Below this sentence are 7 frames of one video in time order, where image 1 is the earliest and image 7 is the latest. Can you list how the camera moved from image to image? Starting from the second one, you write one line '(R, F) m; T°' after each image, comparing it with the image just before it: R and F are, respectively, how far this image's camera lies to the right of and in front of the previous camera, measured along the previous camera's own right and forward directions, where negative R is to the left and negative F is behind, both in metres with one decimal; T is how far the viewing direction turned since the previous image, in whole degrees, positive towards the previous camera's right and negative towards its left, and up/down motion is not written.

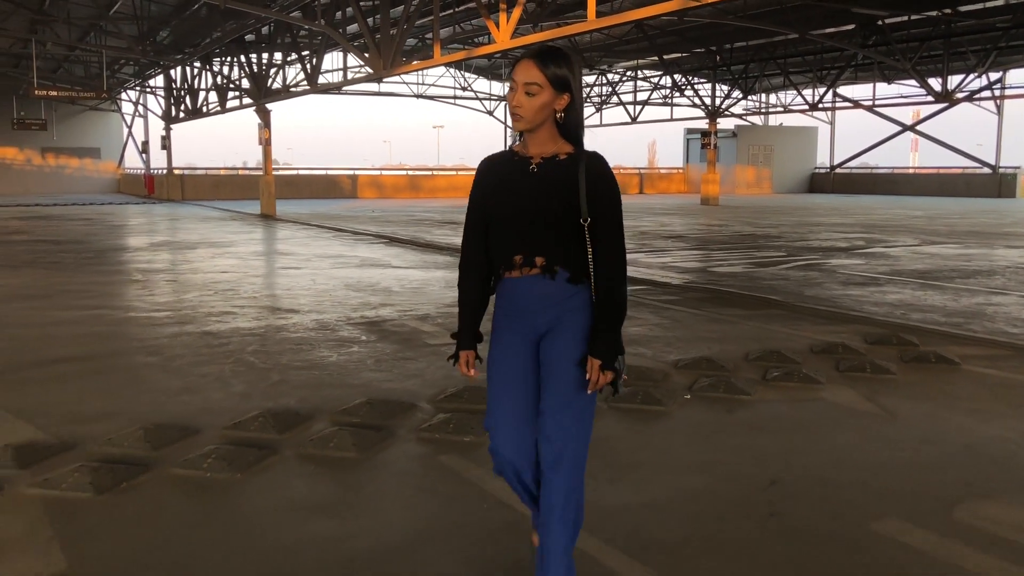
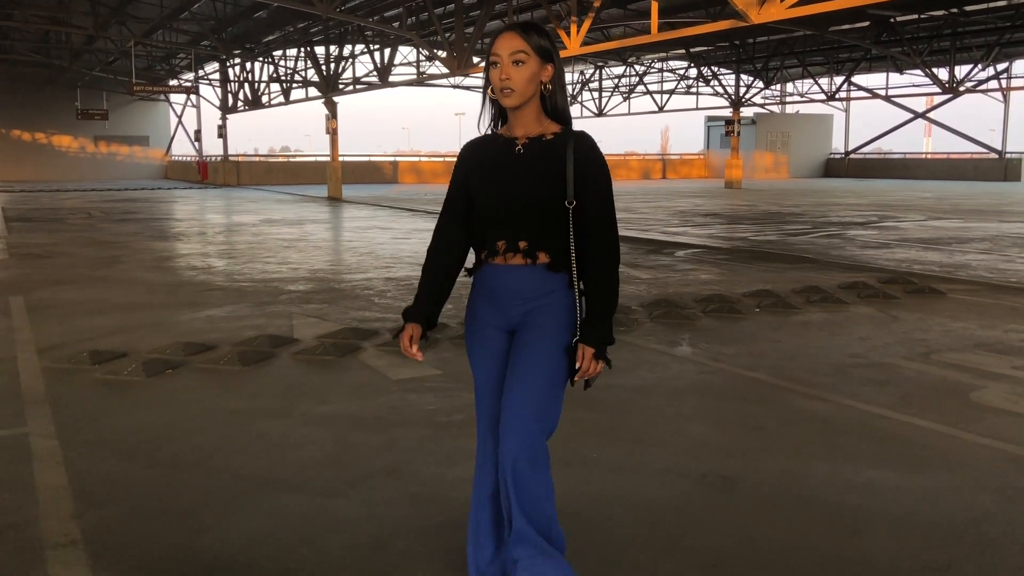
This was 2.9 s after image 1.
(-0.8, -2.2) m; -1°
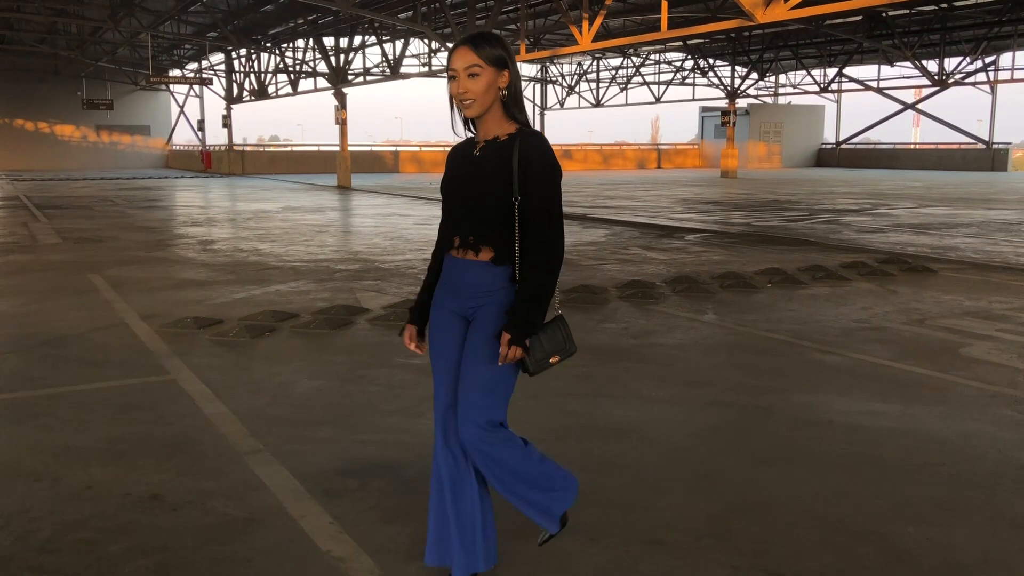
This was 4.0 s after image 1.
(-0.4, -0.7) m; +1°
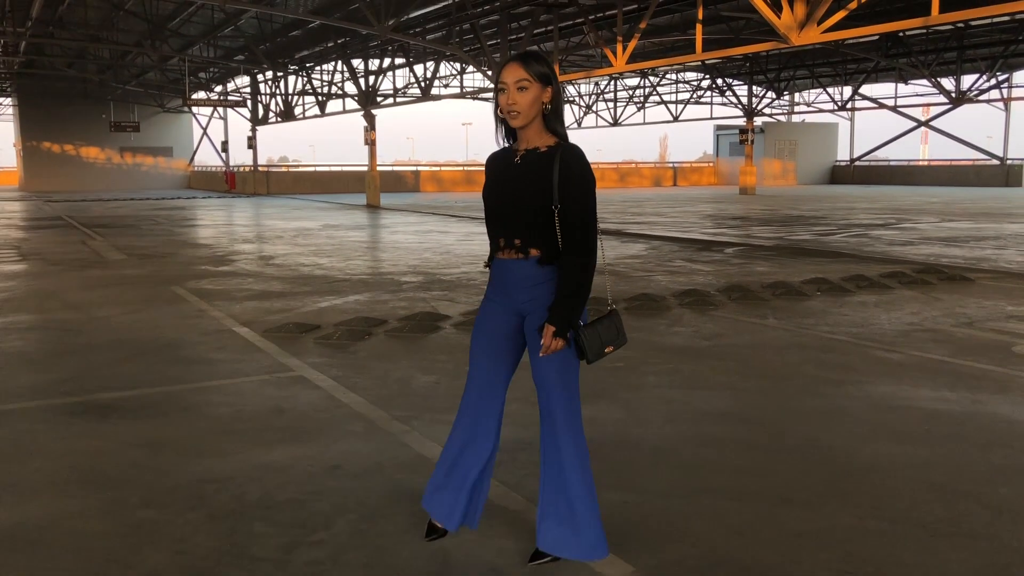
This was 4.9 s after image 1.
(-0.5, -0.5) m; 0°
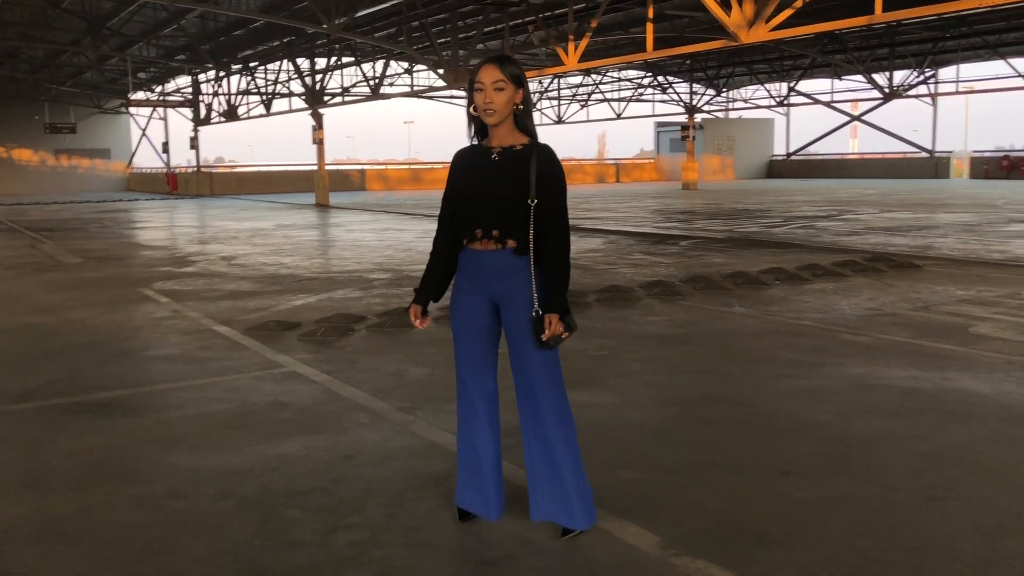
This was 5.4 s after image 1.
(-0.3, -0.1) m; +4°
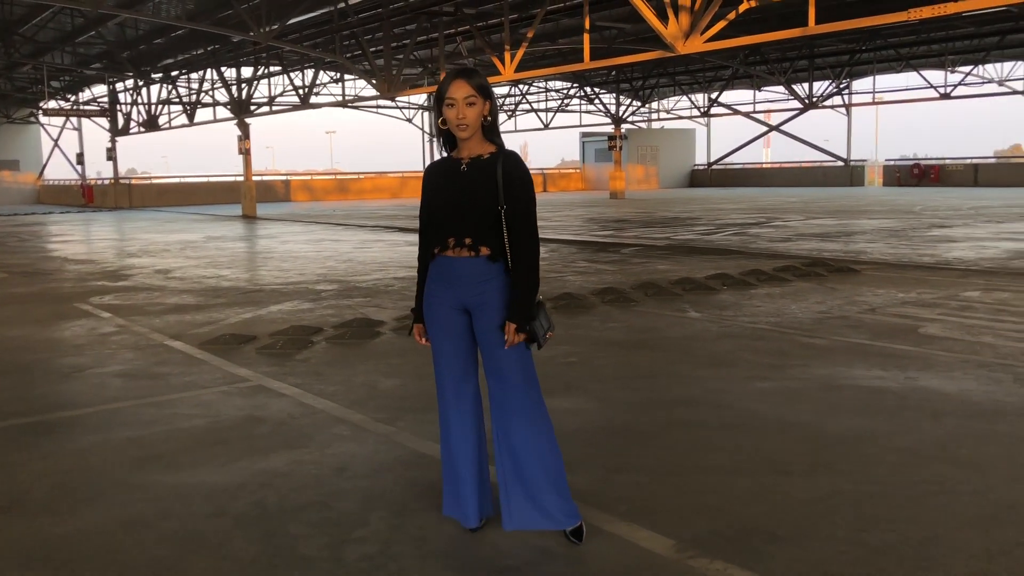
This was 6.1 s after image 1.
(-0.3, 0.0) m; +5°
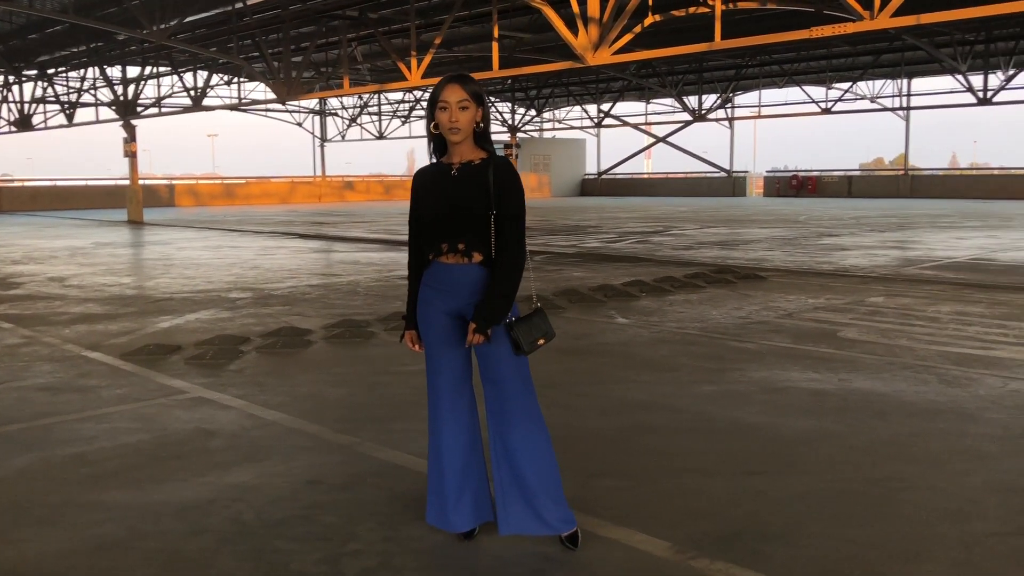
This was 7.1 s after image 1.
(-0.3, 0.0) m; +7°
